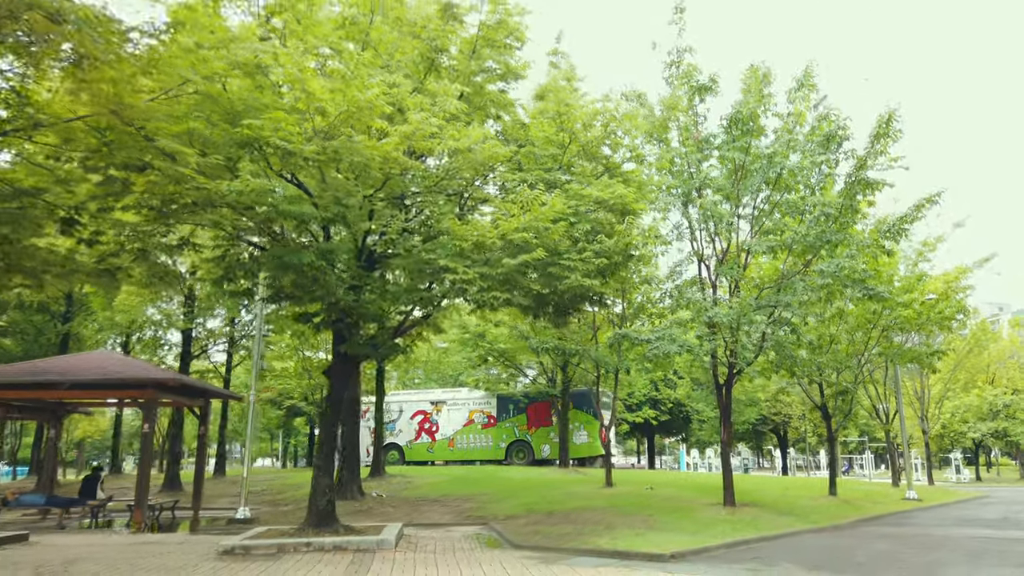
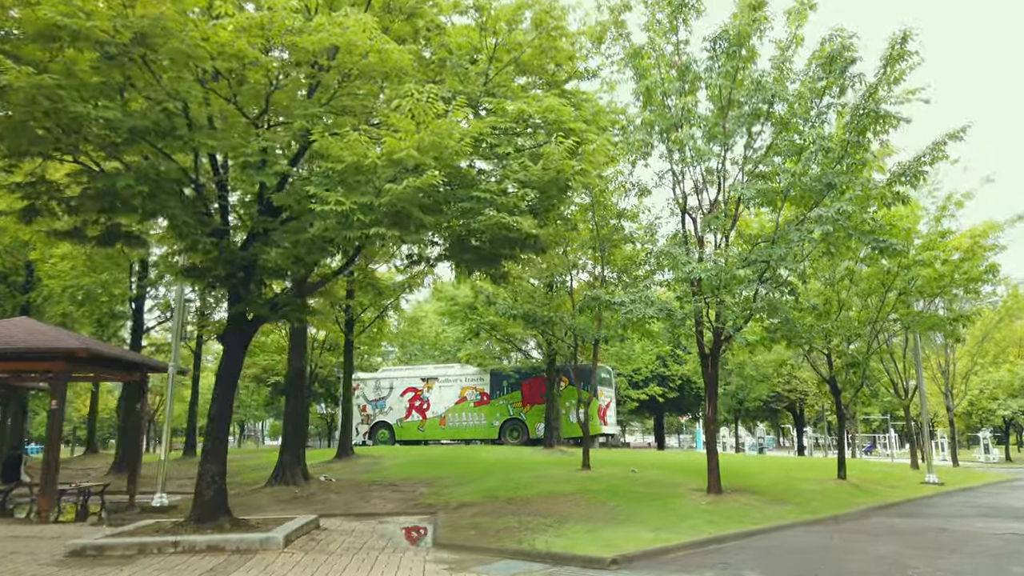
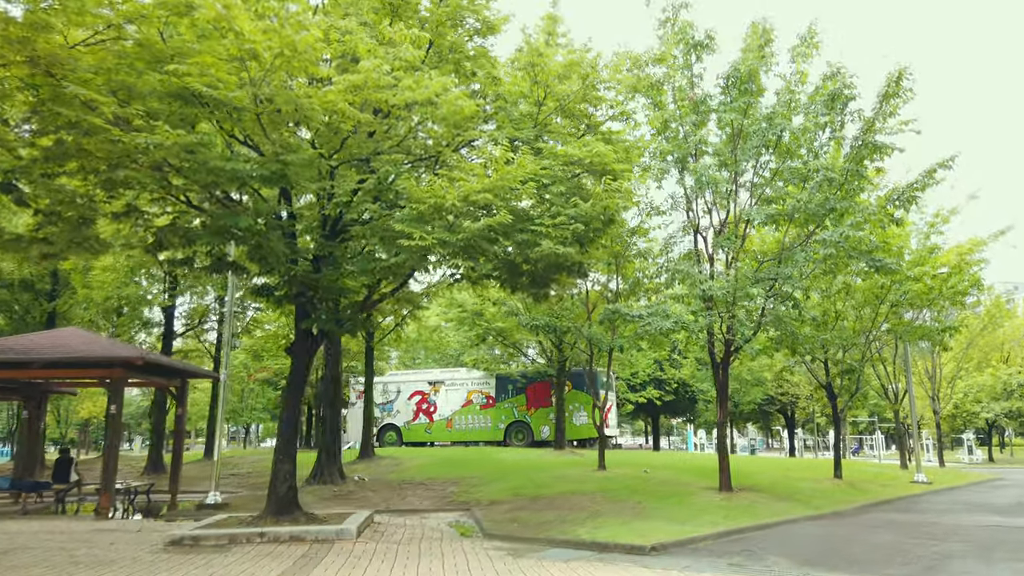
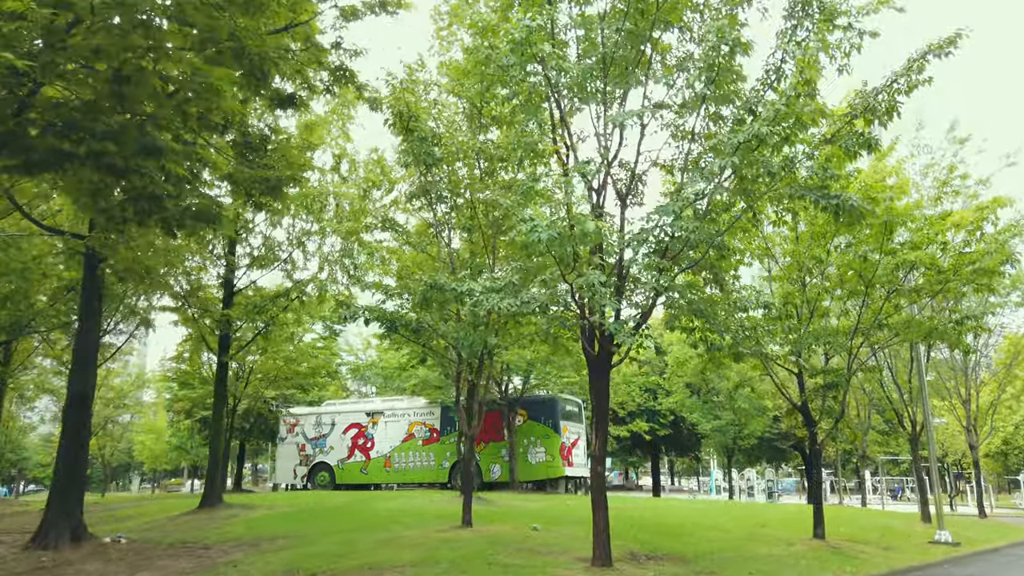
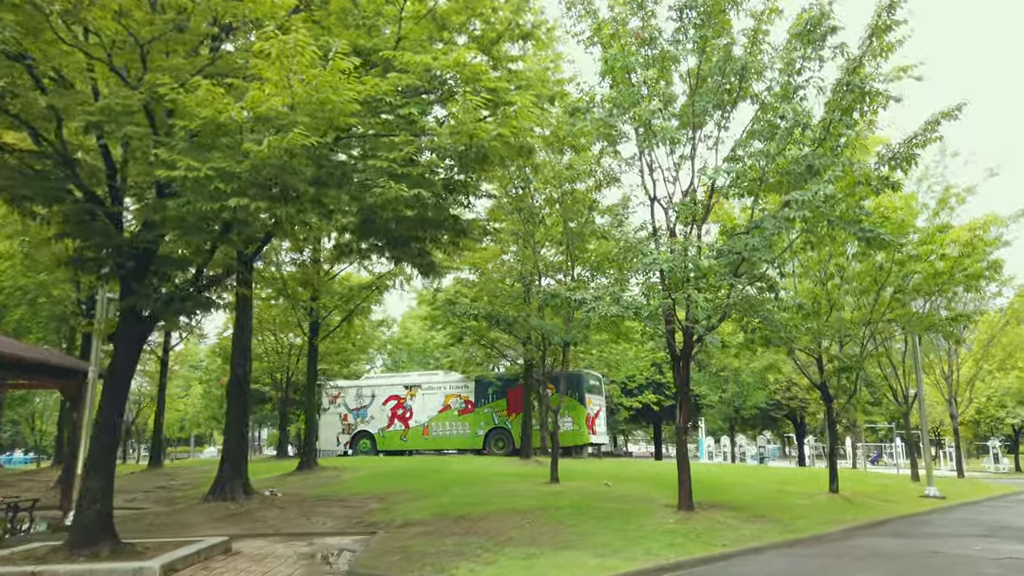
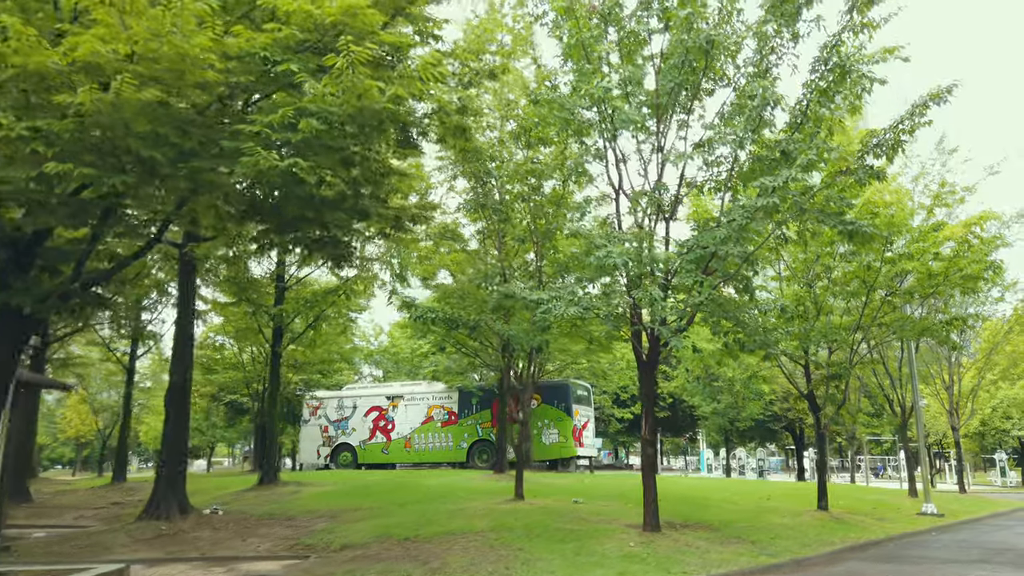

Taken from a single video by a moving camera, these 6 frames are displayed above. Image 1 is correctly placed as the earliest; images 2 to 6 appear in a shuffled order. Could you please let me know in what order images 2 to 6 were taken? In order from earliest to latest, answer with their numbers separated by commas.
3, 2, 5, 6, 4
